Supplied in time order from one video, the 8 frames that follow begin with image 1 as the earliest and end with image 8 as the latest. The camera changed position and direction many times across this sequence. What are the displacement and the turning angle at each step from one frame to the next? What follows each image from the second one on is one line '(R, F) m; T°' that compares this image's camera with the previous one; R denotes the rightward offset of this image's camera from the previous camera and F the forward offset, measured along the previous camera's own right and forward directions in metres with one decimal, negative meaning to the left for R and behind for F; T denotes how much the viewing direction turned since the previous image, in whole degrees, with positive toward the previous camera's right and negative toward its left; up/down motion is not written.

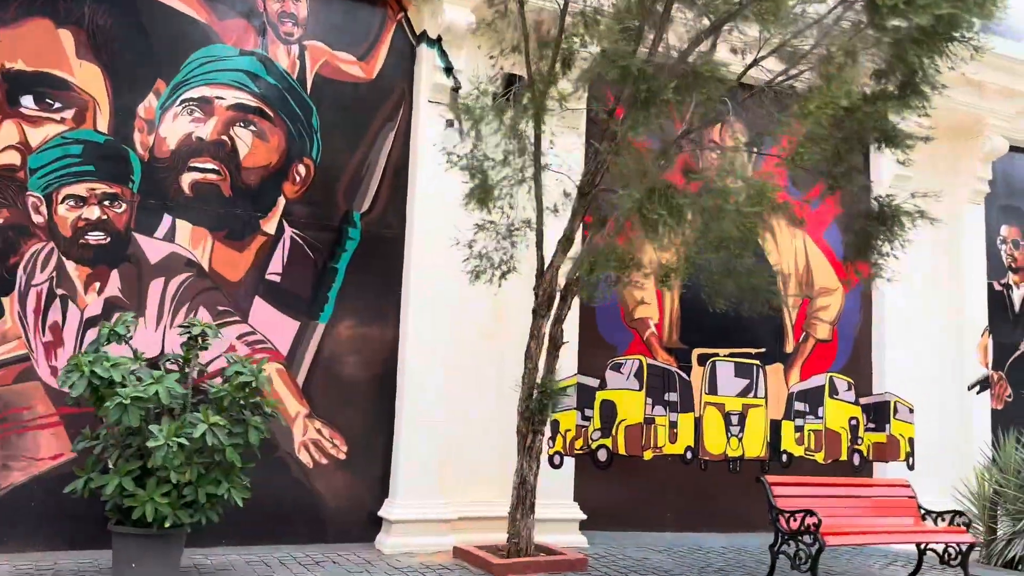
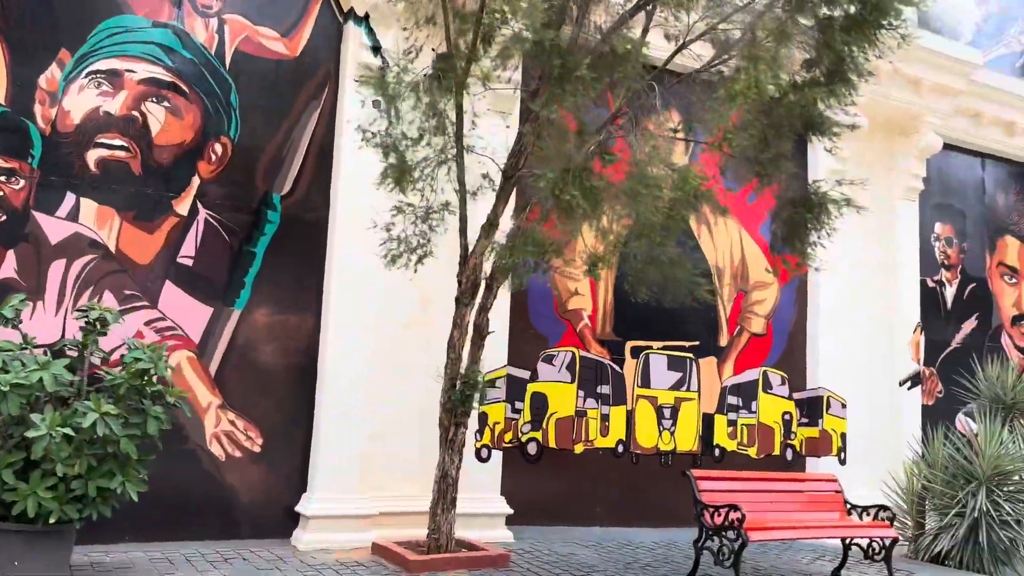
(+0.3, +0.2) m; +3°
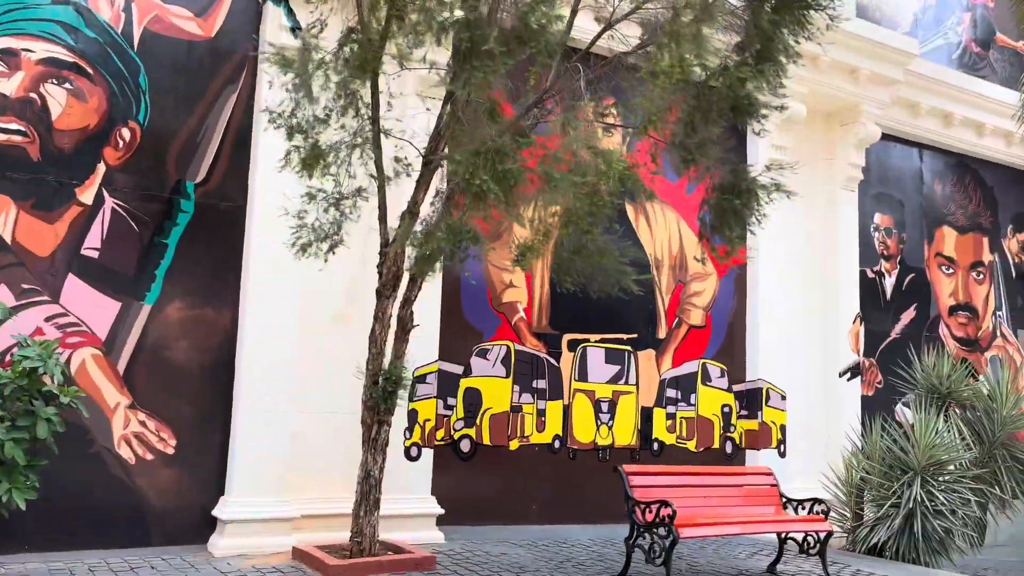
(+0.3, +0.3) m; +3°
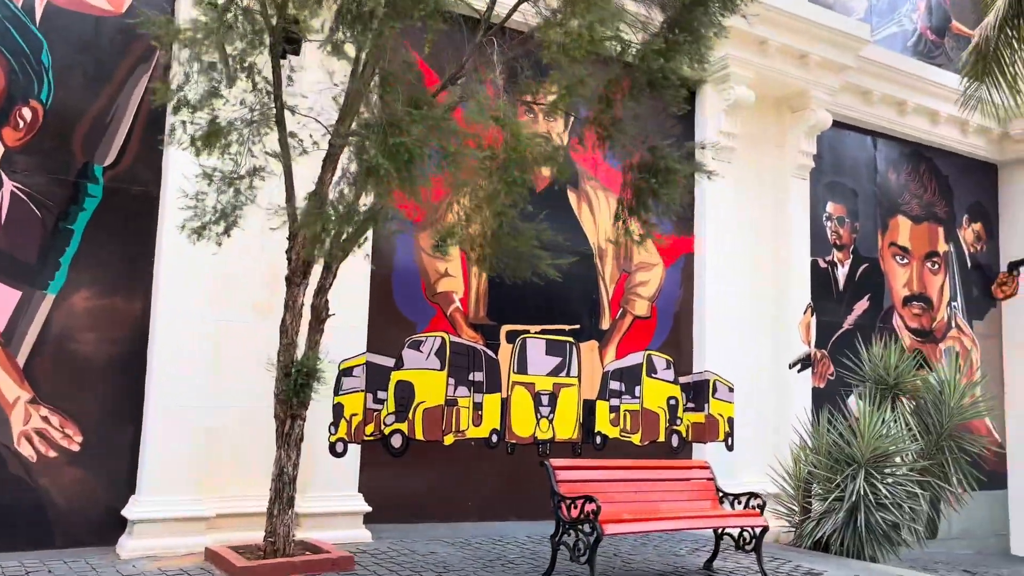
(+0.5, +0.3) m; +1°
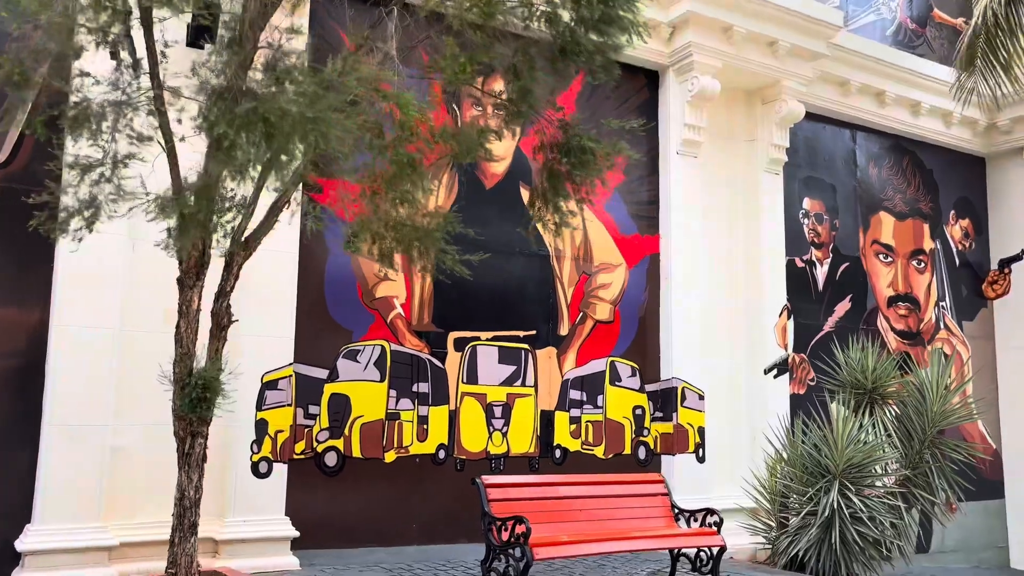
(+0.6, +0.6) m; 0°
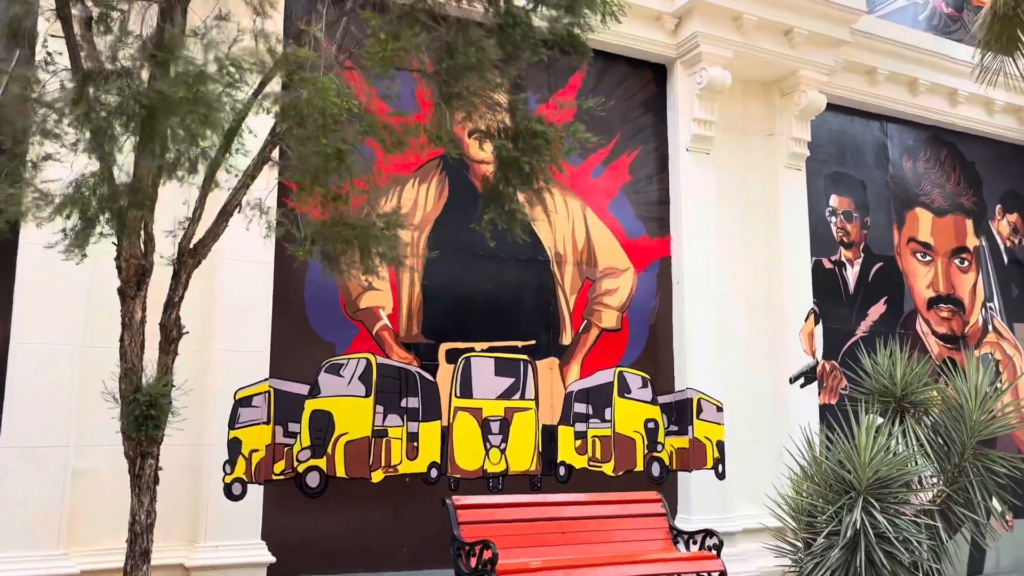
(+0.6, +0.5) m; -4°
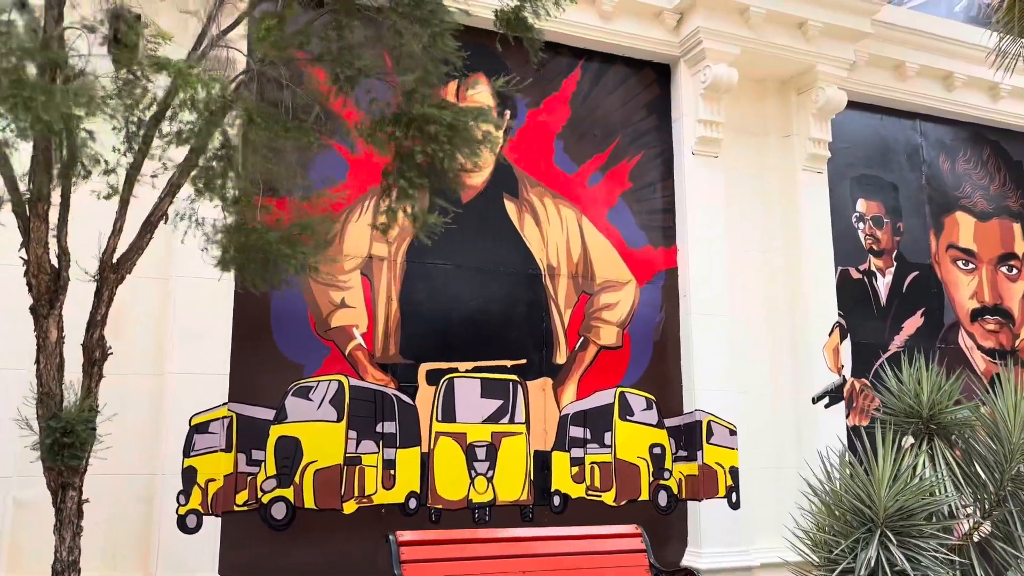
(+0.7, +0.6) m; -4°
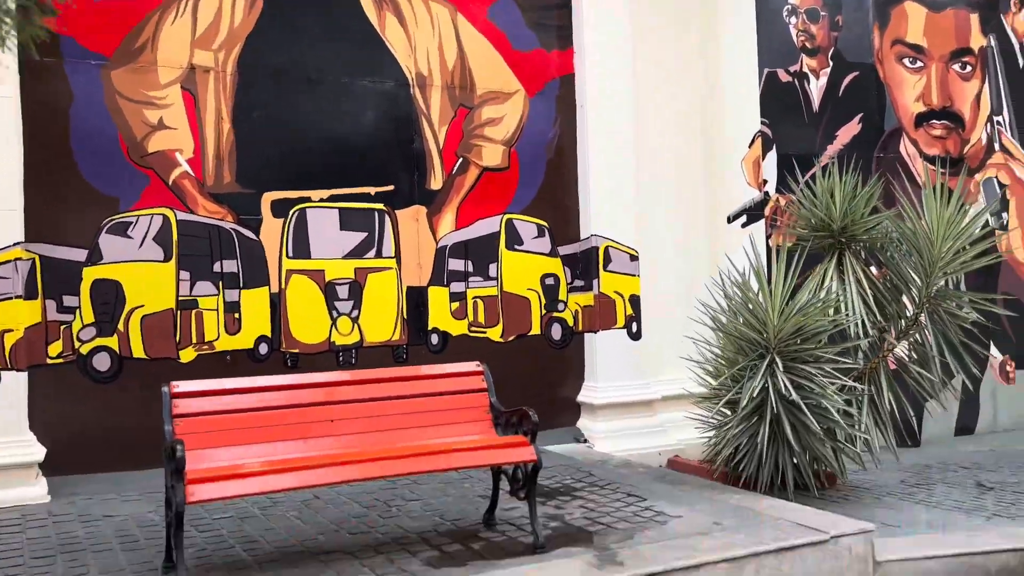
(+1.0, +1.0) m; 0°
